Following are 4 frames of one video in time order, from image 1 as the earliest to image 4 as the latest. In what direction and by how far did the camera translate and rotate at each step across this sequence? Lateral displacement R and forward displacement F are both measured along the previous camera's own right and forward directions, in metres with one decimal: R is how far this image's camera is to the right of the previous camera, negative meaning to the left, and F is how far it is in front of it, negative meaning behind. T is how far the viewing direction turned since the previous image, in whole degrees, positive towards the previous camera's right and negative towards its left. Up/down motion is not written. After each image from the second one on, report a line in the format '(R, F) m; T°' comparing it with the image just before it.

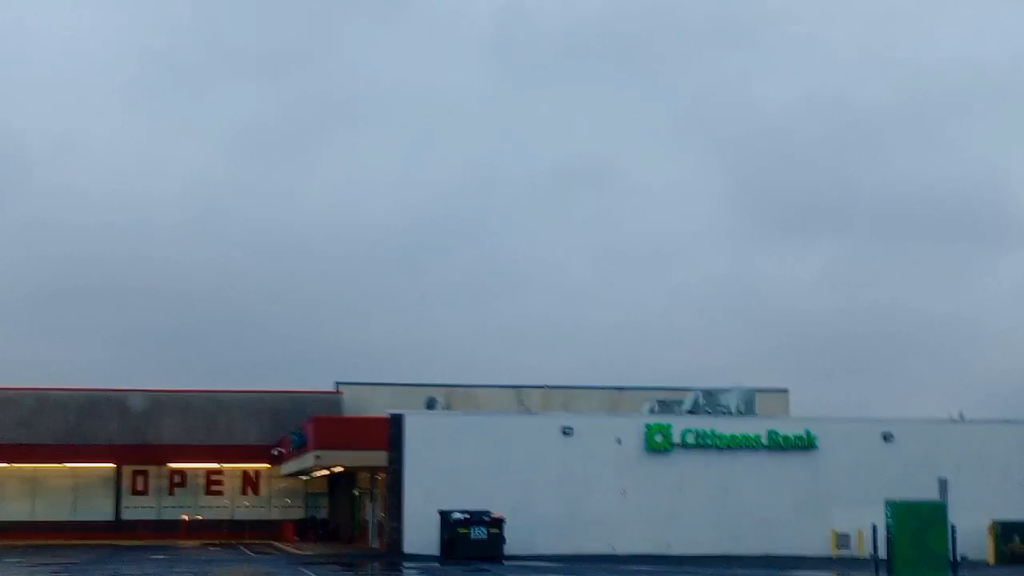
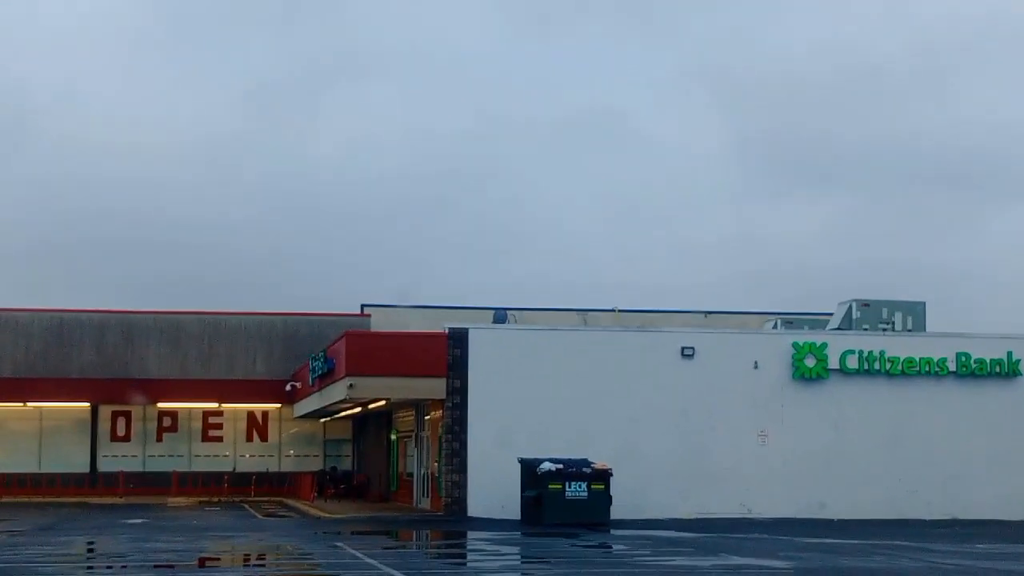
(-2.0, +11.8) m; 0°
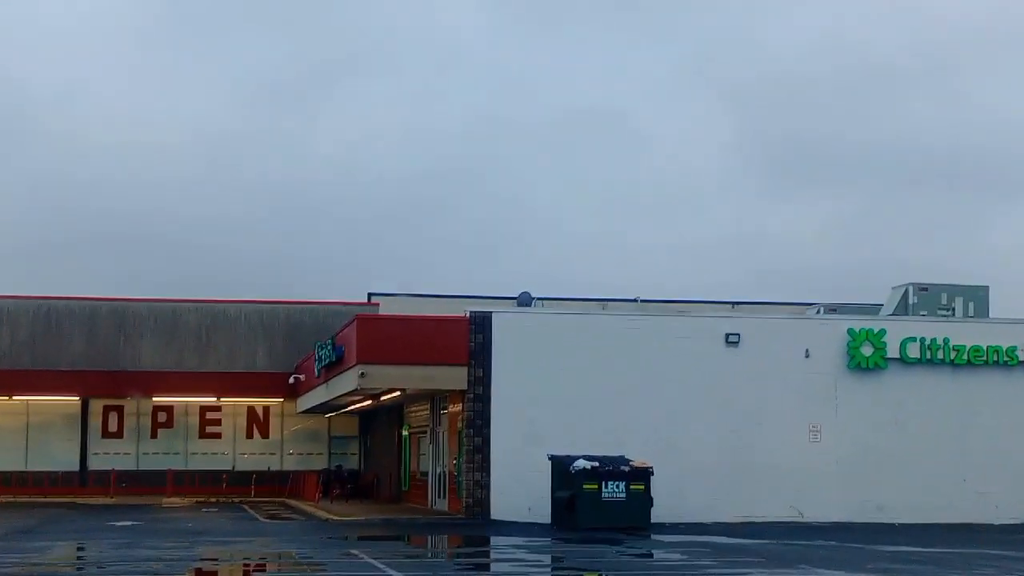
(-0.5, +3.0) m; 0°
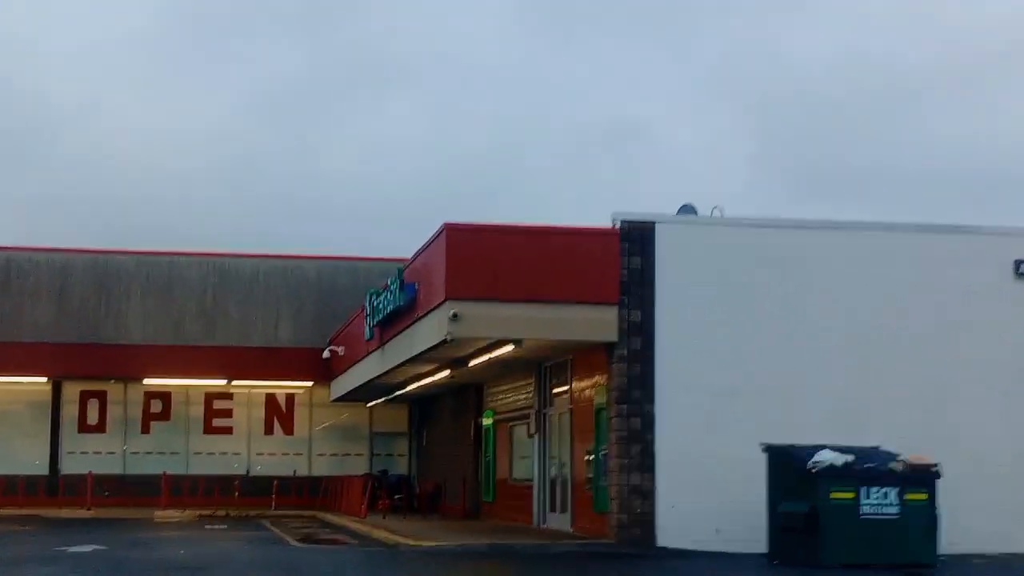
(-1.9, +10.8) m; 0°
